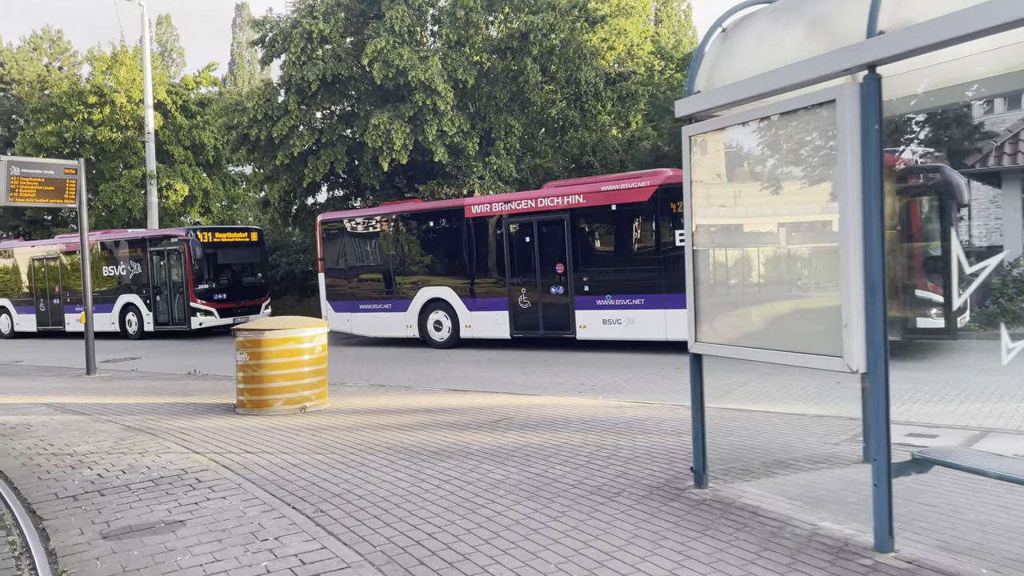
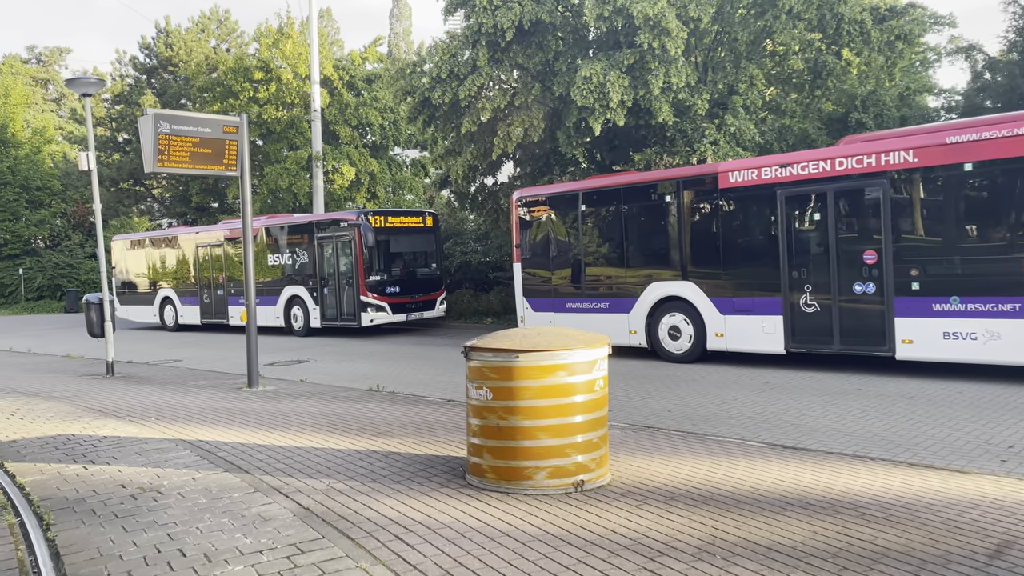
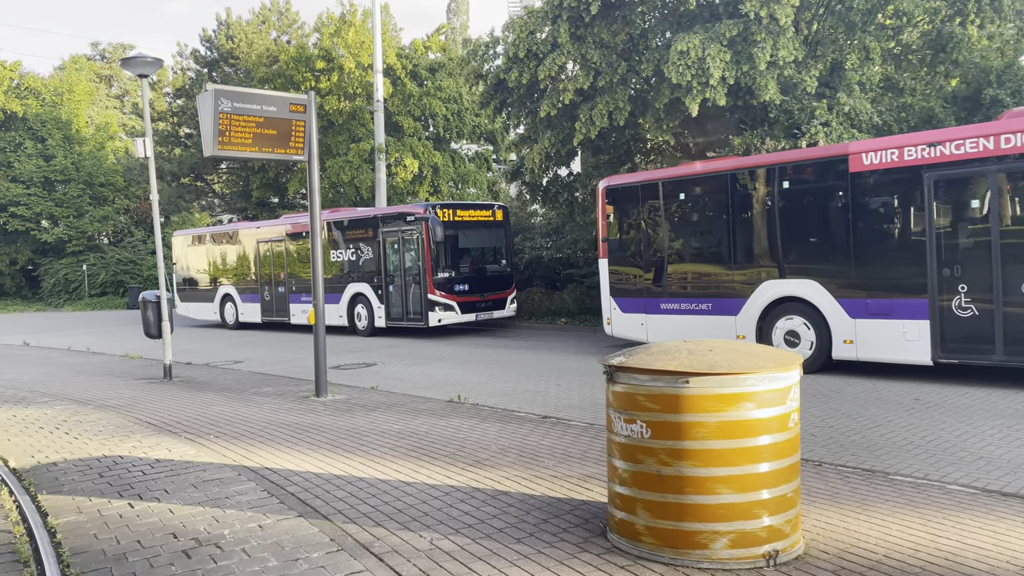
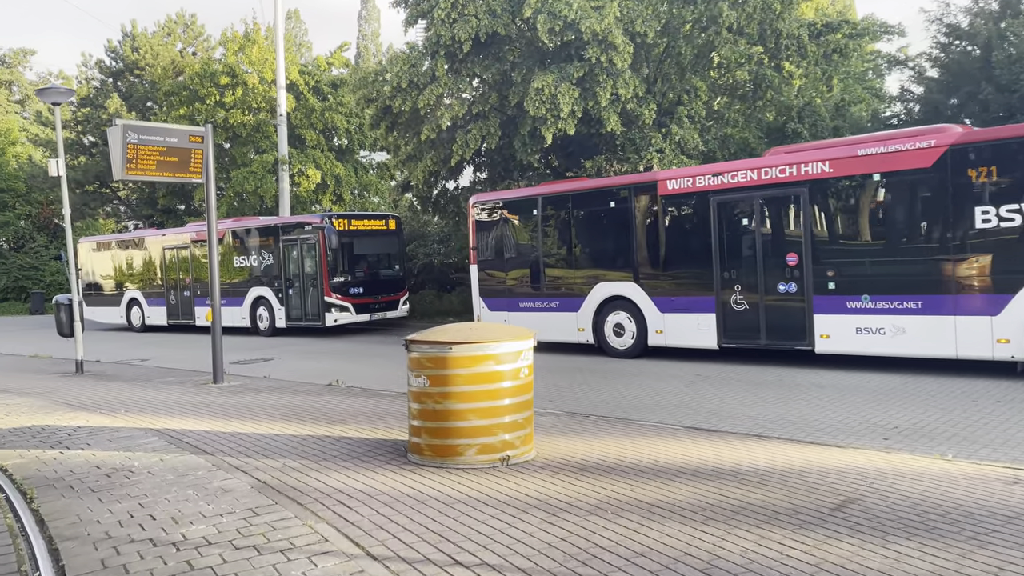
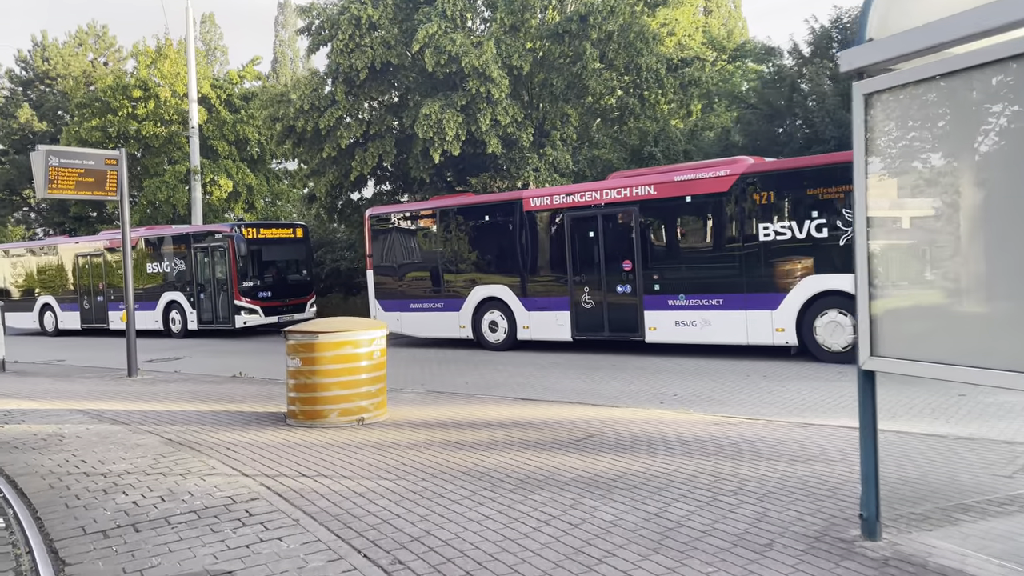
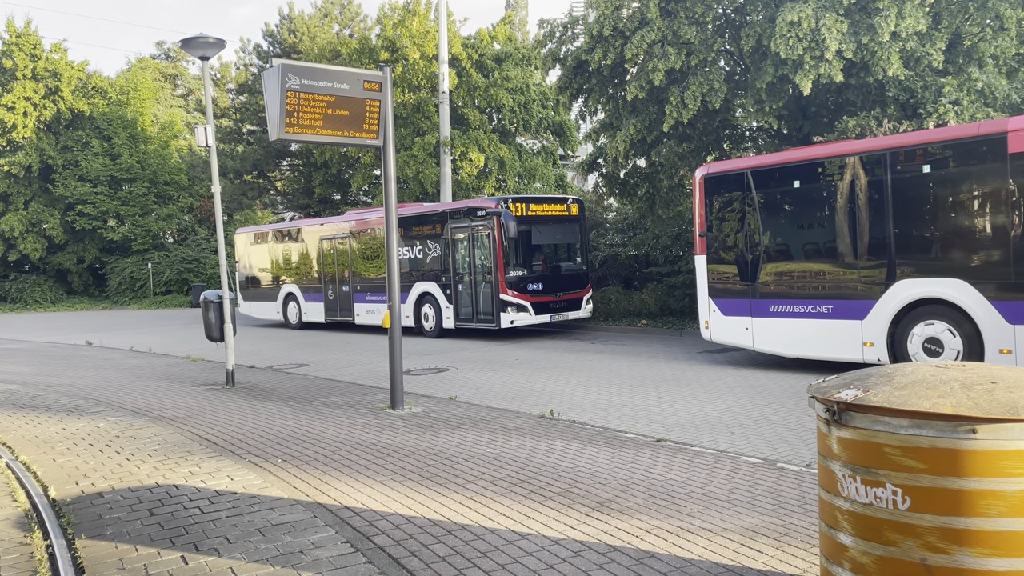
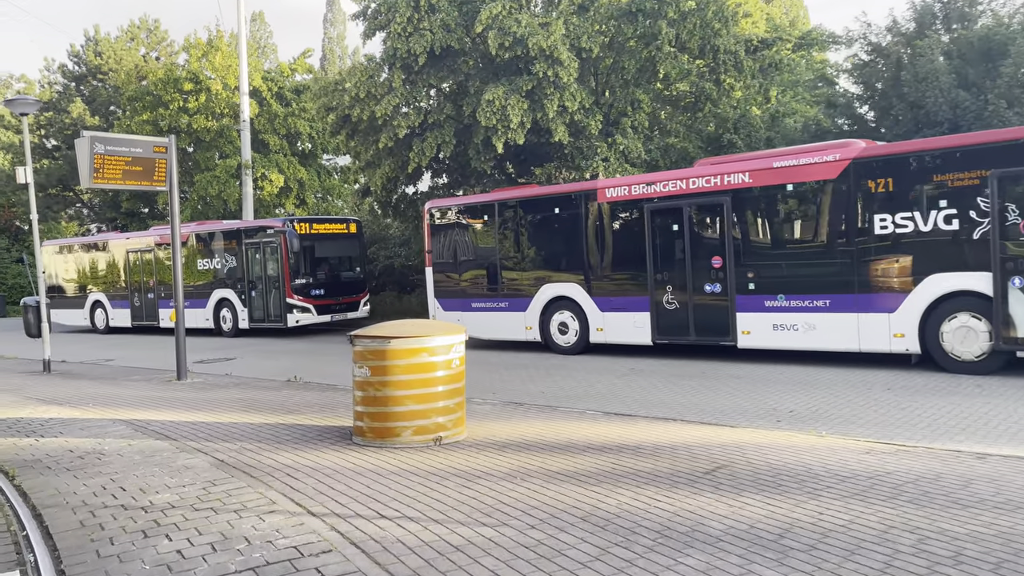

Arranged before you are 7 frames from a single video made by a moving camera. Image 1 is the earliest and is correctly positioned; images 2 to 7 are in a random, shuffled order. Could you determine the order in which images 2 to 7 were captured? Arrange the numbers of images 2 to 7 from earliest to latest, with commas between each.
5, 7, 4, 2, 3, 6
